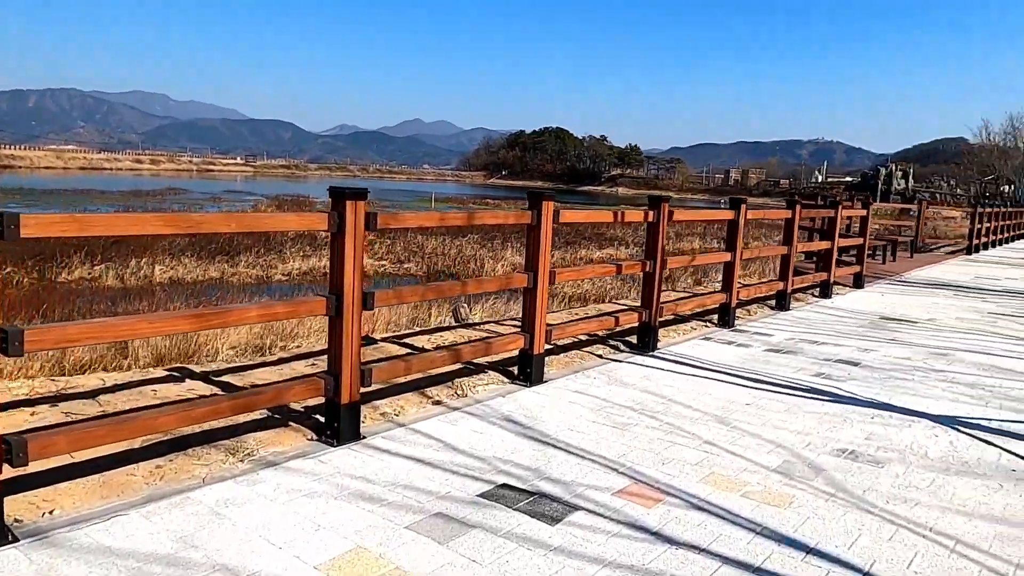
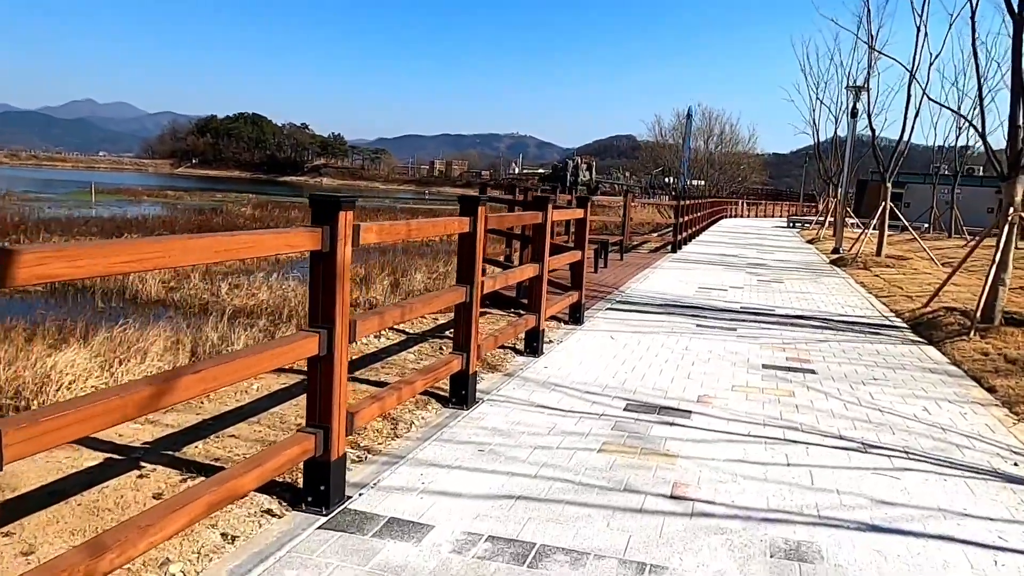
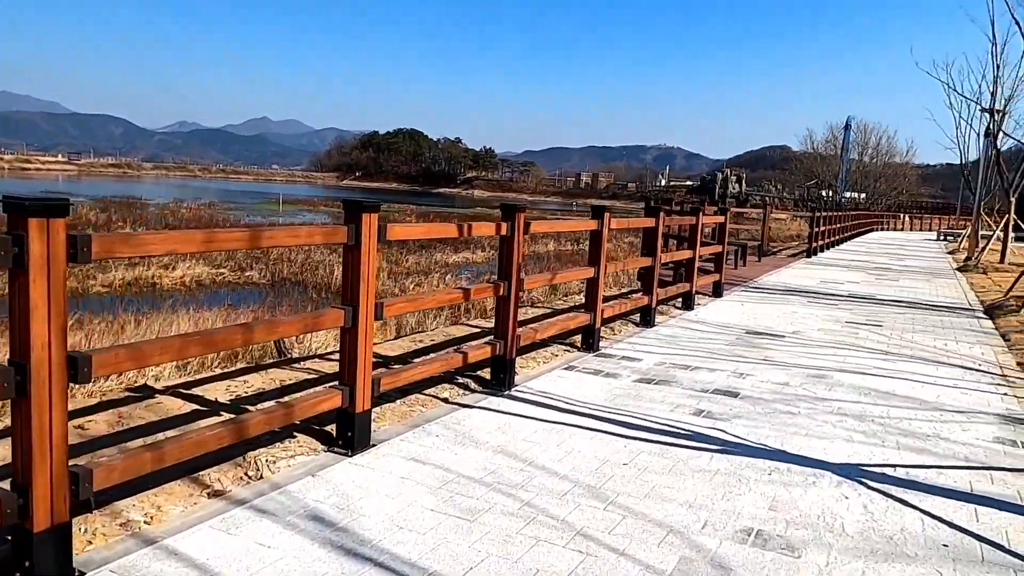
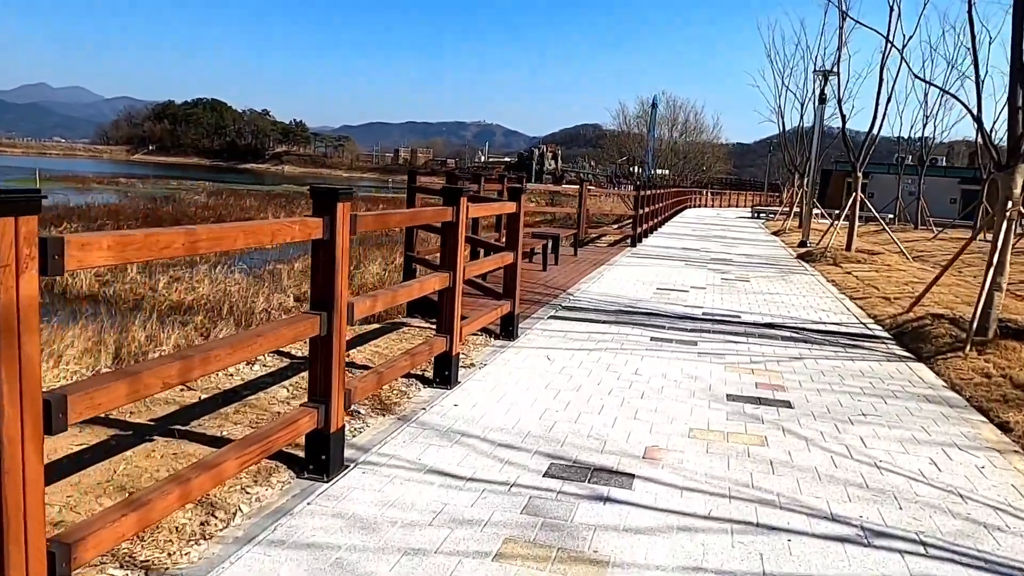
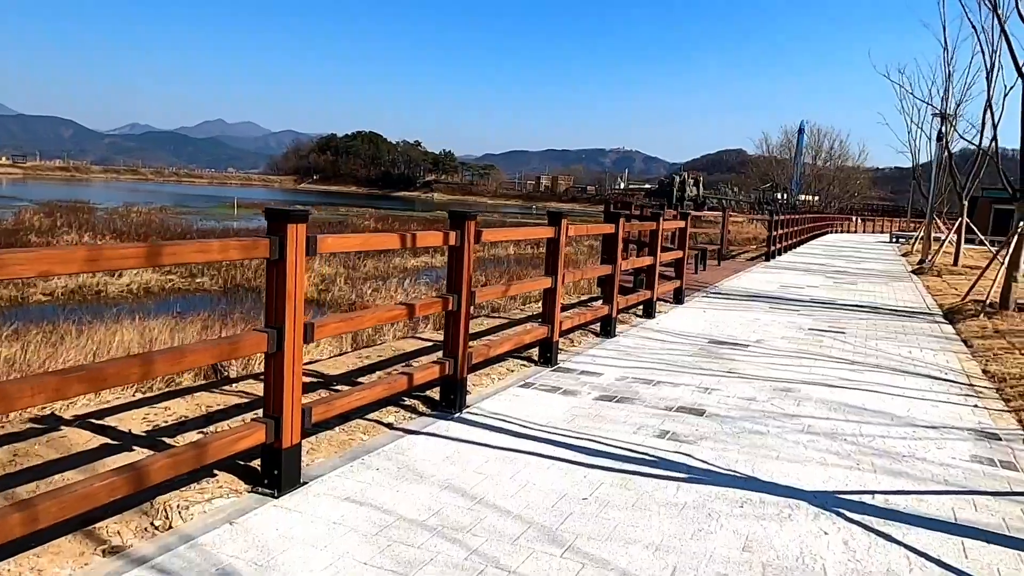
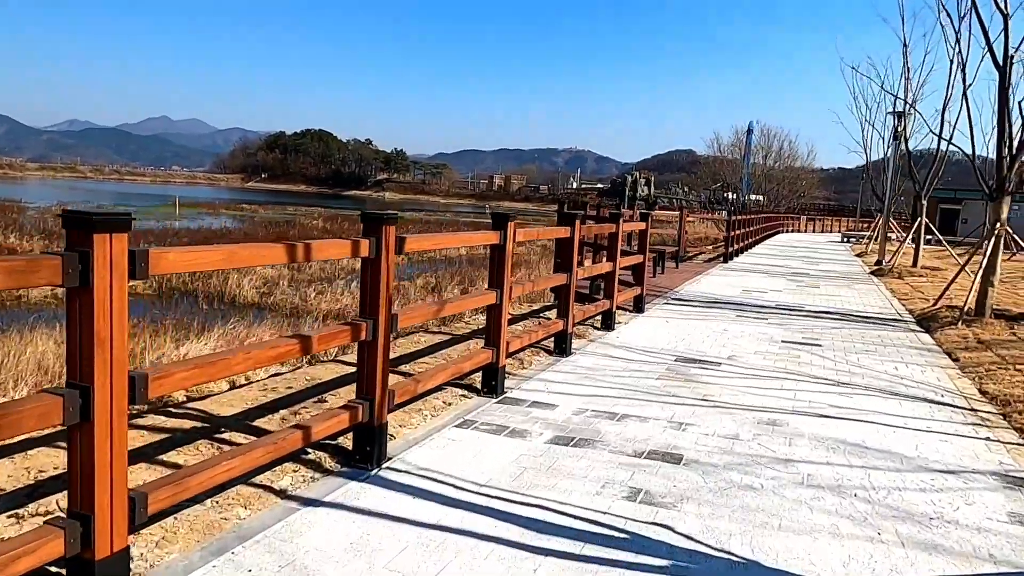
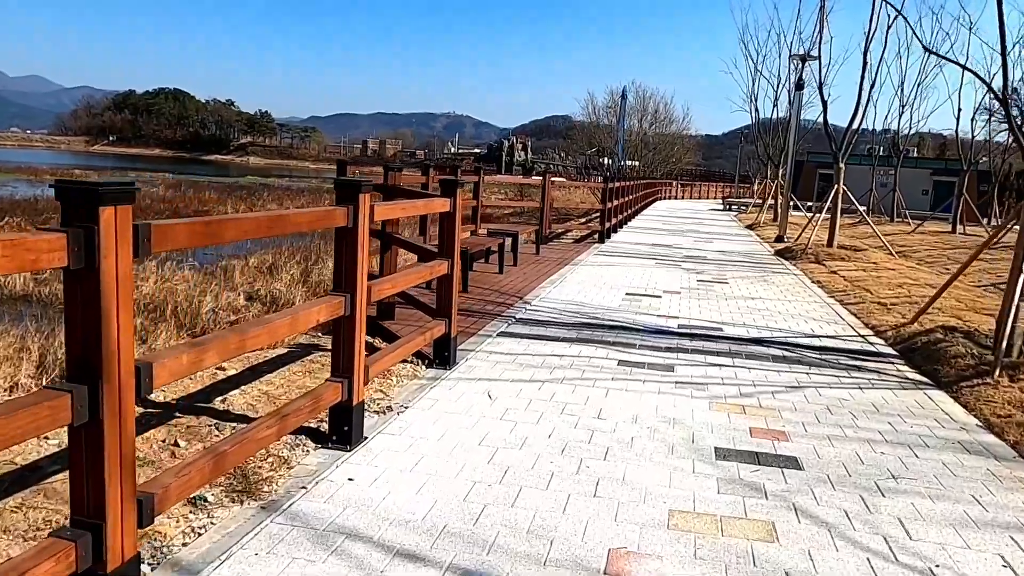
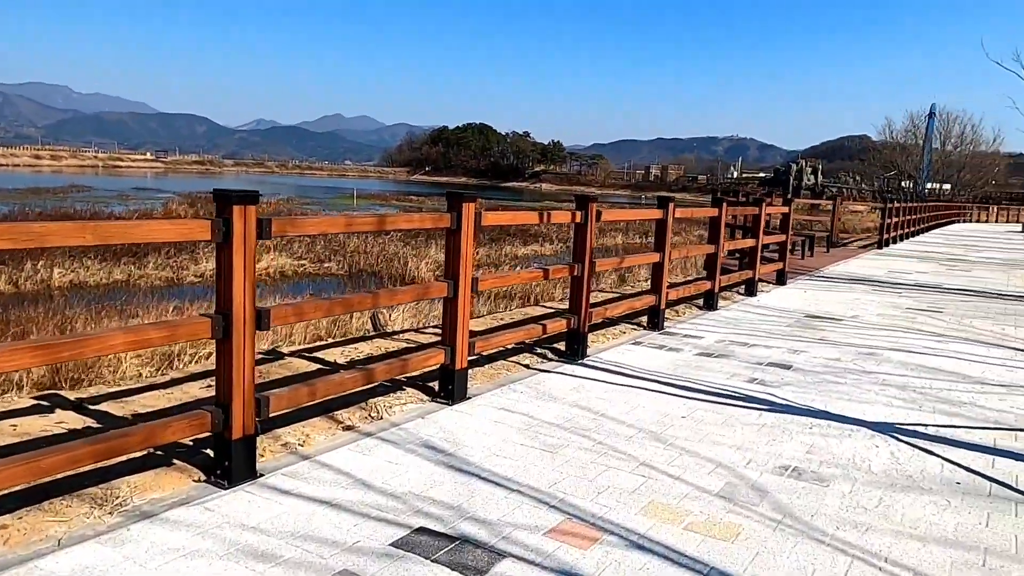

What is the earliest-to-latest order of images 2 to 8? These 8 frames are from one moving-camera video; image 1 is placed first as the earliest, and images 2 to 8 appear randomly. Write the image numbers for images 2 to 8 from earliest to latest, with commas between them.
8, 3, 5, 6, 2, 4, 7
